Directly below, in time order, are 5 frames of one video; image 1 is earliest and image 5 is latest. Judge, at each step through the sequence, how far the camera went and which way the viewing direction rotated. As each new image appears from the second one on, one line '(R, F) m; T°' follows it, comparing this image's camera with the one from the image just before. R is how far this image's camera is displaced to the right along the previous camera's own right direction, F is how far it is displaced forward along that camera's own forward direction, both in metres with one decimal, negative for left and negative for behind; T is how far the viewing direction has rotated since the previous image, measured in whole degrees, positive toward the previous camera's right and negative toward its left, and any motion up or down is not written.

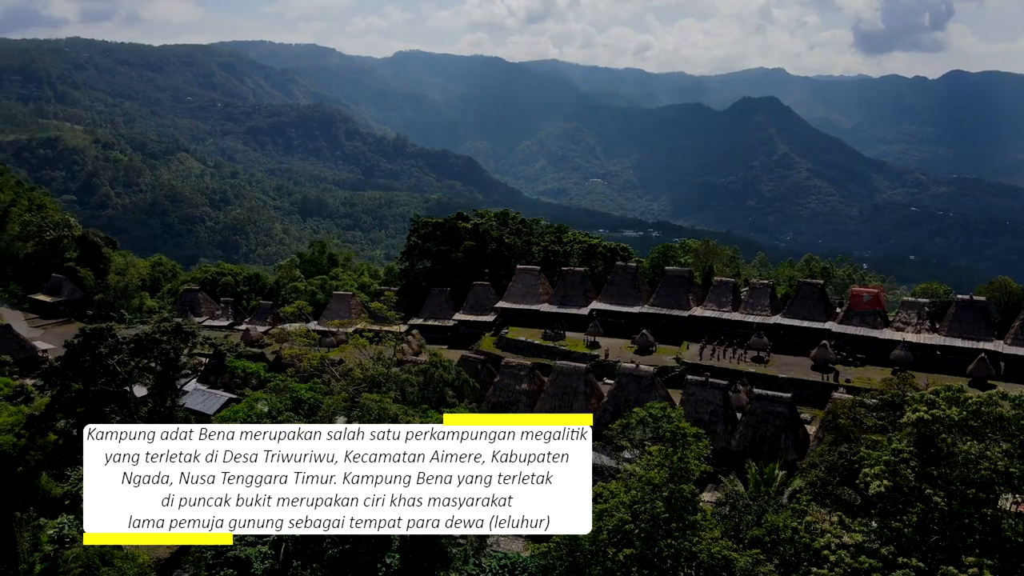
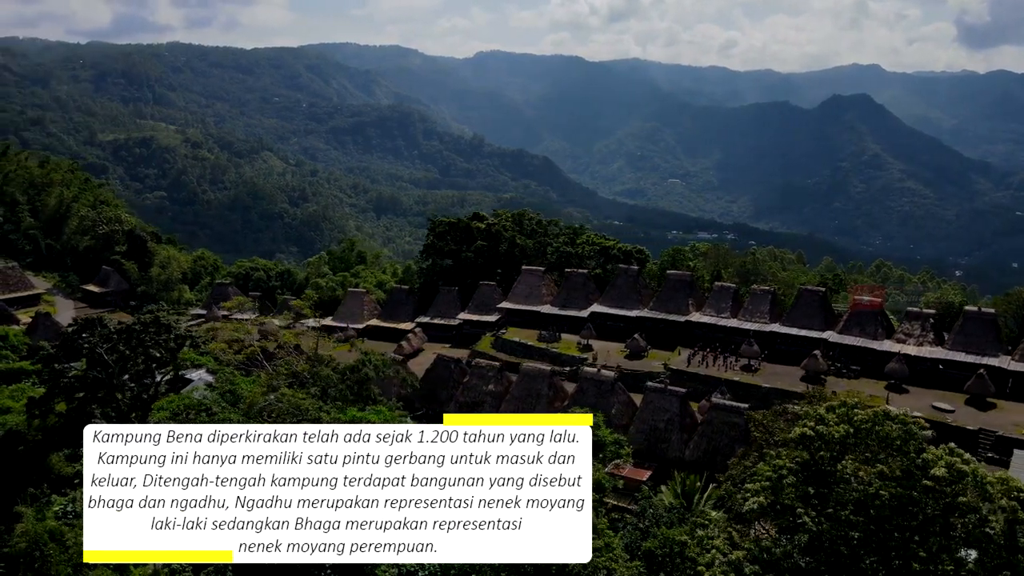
(+2.9, +0.1) m; -6°
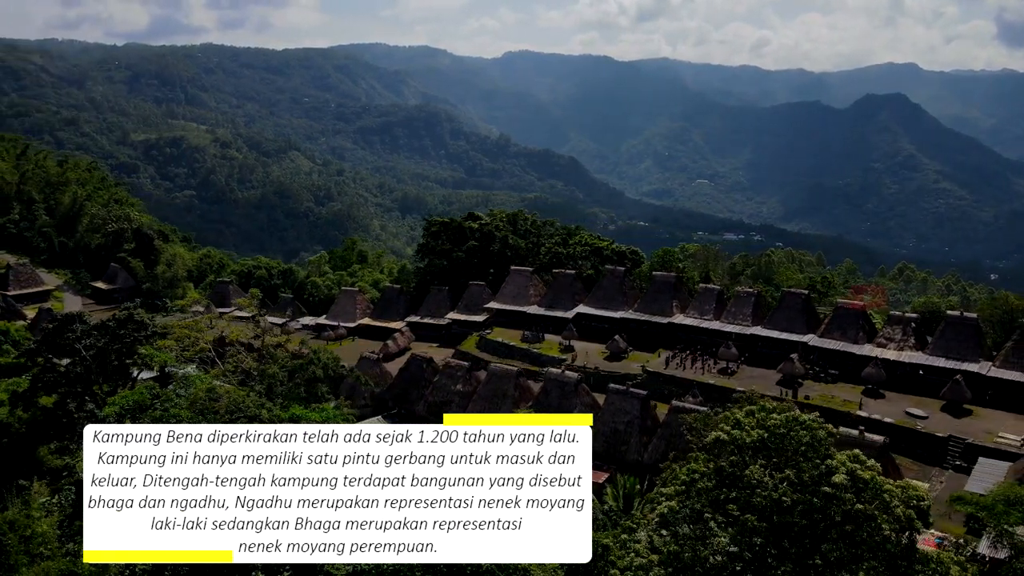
(+1.6, 0.0) m; -2°
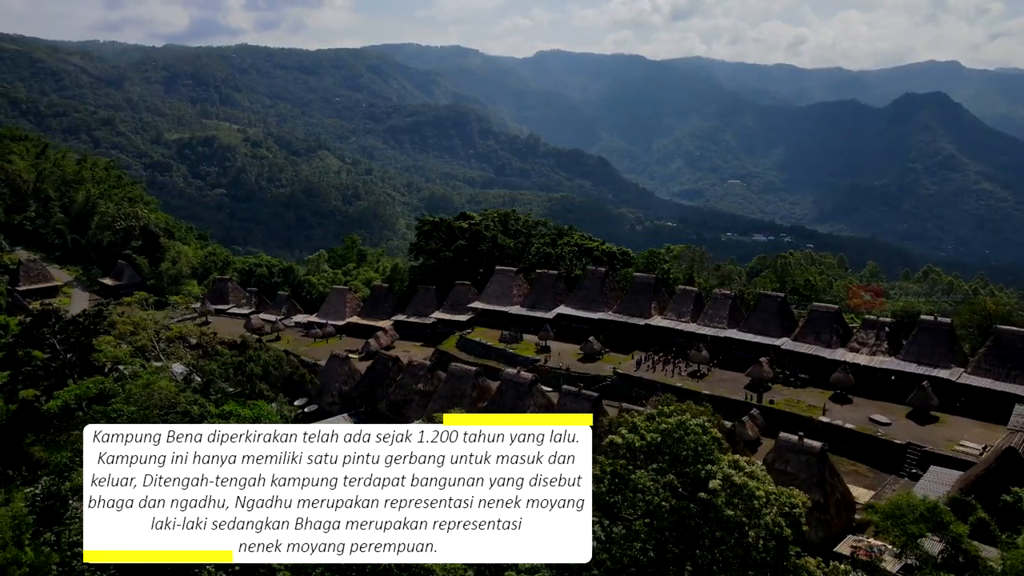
(+1.9, 0.0) m; -2°
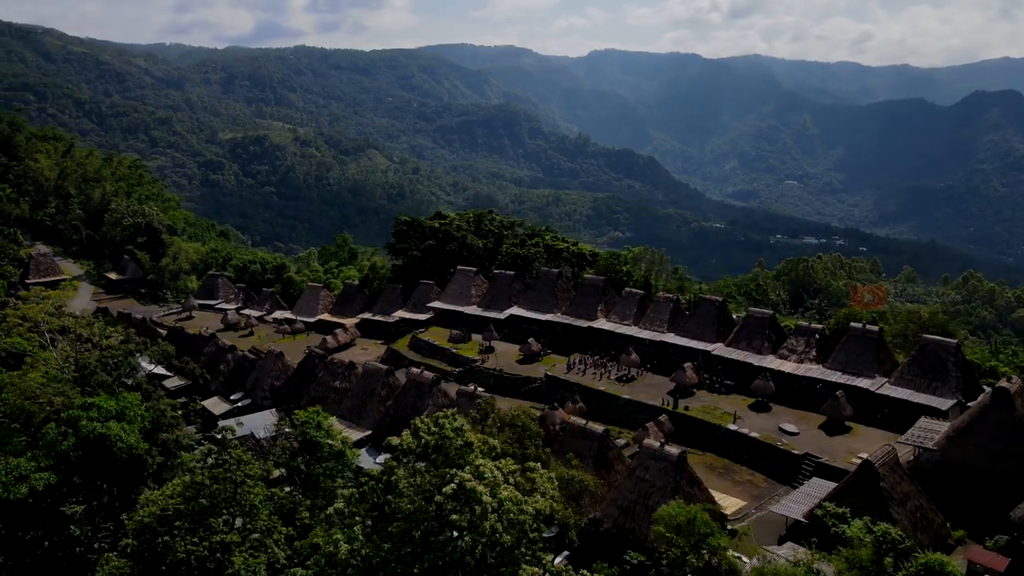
(+3.8, 0.0) m; -4°
